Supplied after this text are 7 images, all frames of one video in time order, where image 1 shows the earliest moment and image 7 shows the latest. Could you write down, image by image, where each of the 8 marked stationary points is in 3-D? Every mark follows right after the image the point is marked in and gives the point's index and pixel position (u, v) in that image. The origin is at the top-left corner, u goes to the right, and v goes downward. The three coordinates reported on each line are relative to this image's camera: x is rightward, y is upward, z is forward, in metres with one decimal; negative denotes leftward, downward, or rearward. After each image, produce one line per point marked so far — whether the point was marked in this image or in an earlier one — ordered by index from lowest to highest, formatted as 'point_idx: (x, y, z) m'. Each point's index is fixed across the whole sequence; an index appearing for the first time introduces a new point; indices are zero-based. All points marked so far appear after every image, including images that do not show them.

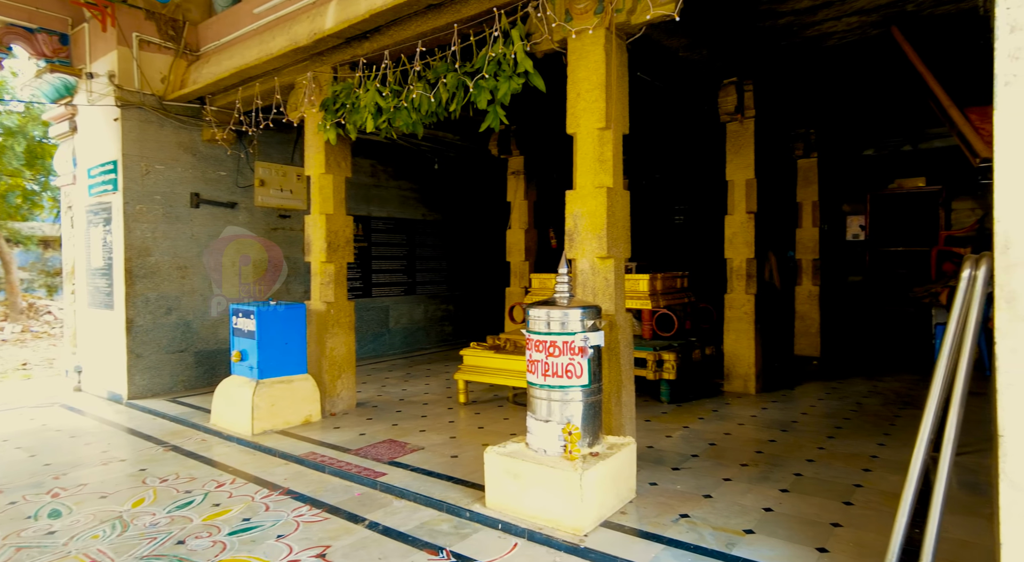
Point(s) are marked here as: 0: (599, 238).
0: (+0.5, +0.3, +3.8) m
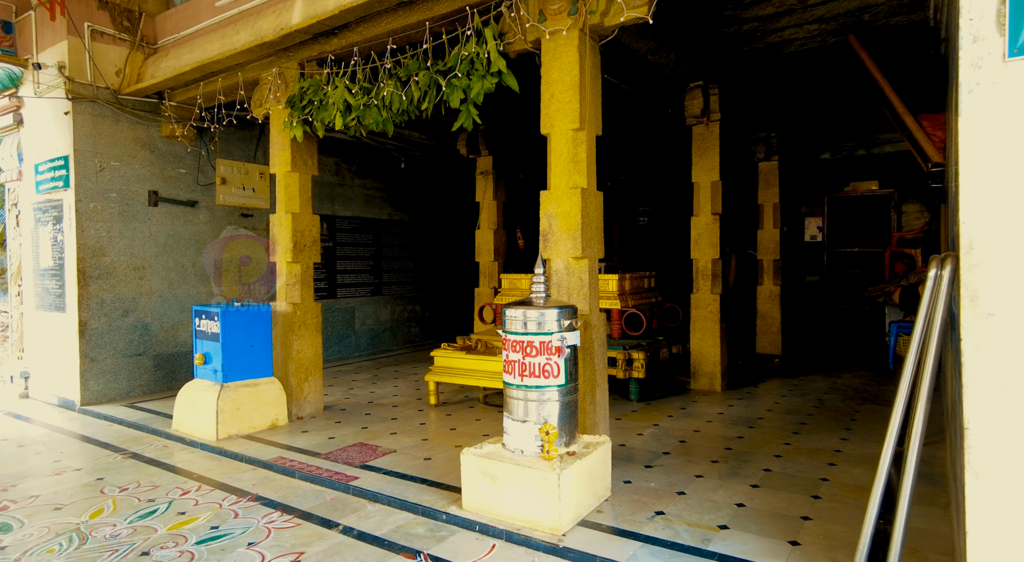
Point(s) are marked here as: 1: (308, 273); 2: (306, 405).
0: (+0.4, +0.3, +3.8) m
1: (-1.9, +0.1, +5.5) m
2: (-1.9, -1.1, +5.5) m
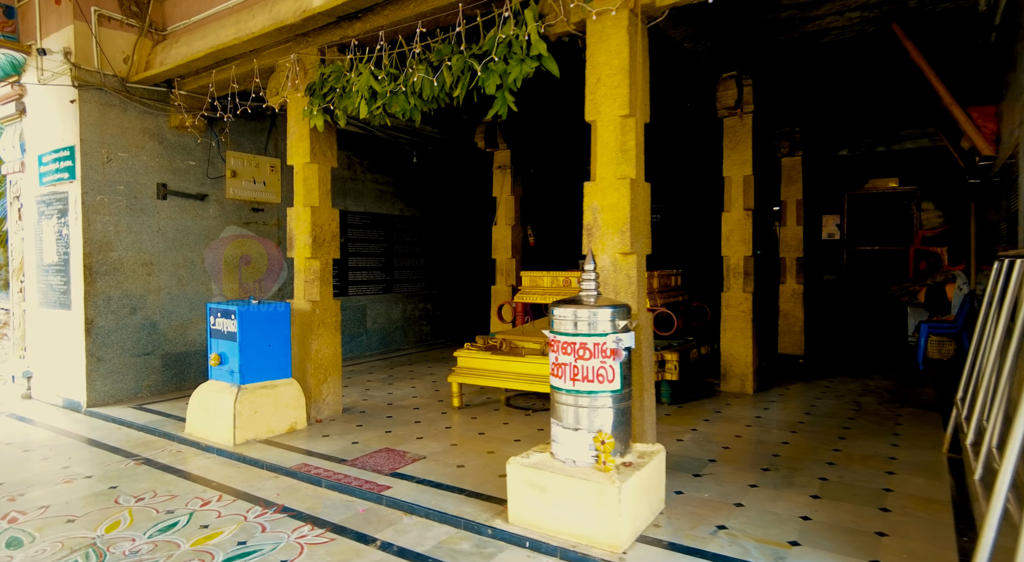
0: (+0.6, +0.3, +3.6) m
1: (-1.6, +0.1, +5.3) m
2: (-1.6, -1.1, +5.3) m
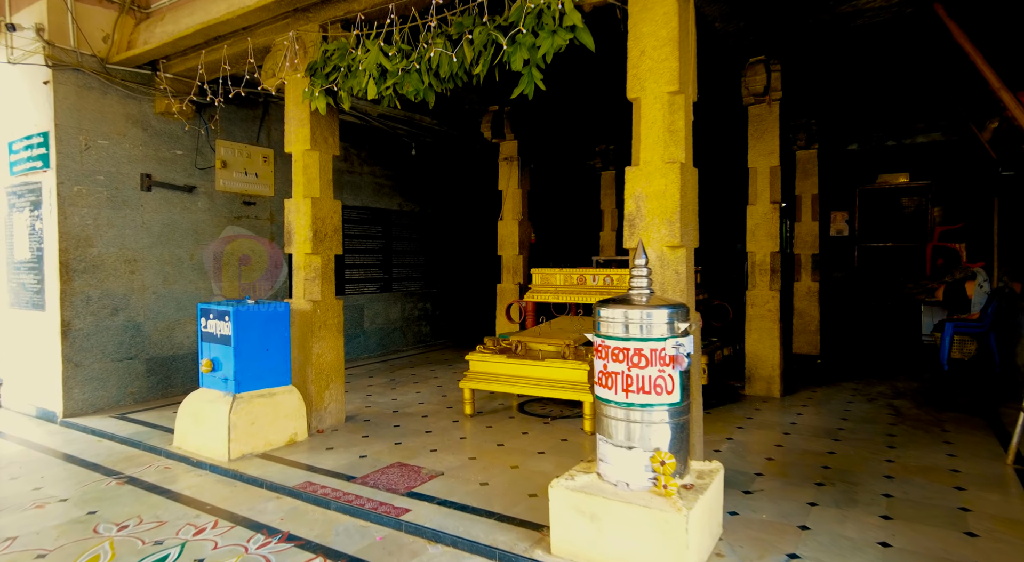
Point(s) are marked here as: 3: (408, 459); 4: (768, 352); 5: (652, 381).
0: (+0.8, +0.3, +3.2) m
1: (-1.5, +0.1, +4.8) m
2: (-1.5, -1.1, +4.9) m
3: (-0.7, -1.2, +4.1) m
4: (+2.5, -0.7, +5.8) m
5: (+0.6, -0.4, +2.7) m
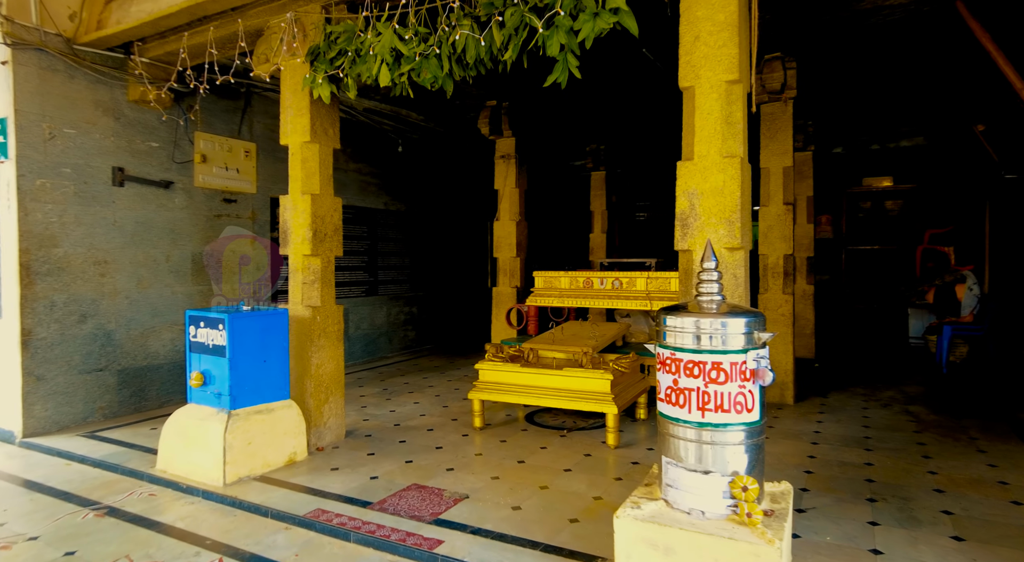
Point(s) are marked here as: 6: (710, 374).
0: (+1.0, +0.3, +2.9) m
1: (-1.3, +0.1, +4.5) m
2: (-1.4, -1.1, +4.5) m
3: (-0.5, -1.2, +3.8) m
4: (+2.5, -0.7, +5.7) m
5: (+0.9, -0.5, +2.4) m
6: (+0.8, -0.4, +2.4) m
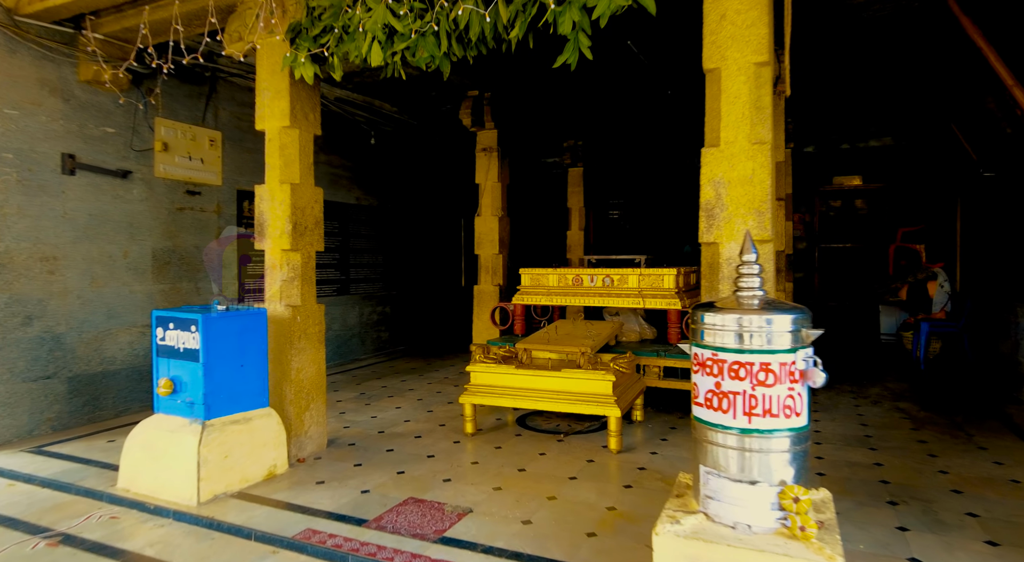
0: (+1.1, +0.3, +2.7) m
1: (-1.4, +0.1, +4.1) m
2: (-1.4, -1.1, +4.1) m
3: (-0.5, -1.2, +3.5) m
4: (+2.4, -0.7, +5.6) m
5: (+1.0, -0.4, +2.2) m
6: (+0.9, -0.3, +2.2) m
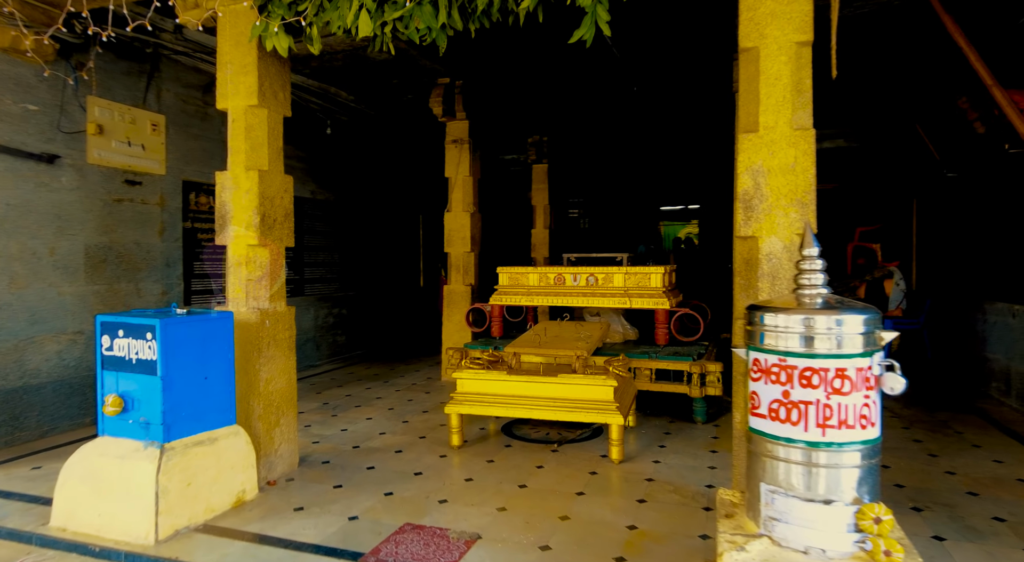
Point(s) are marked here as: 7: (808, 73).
0: (+1.2, +0.3, +2.5) m
1: (-1.4, +0.1, +3.6) m
2: (-1.4, -1.1, +3.6) m
3: (-0.5, -1.2, +3.1) m
4: (+2.2, -0.7, +5.5) m
5: (+1.1, -0.4, +2.0) m
6: (+1.0, -0.3, +2.0) m
7: (+1.2, +0.9, +2.5) m
